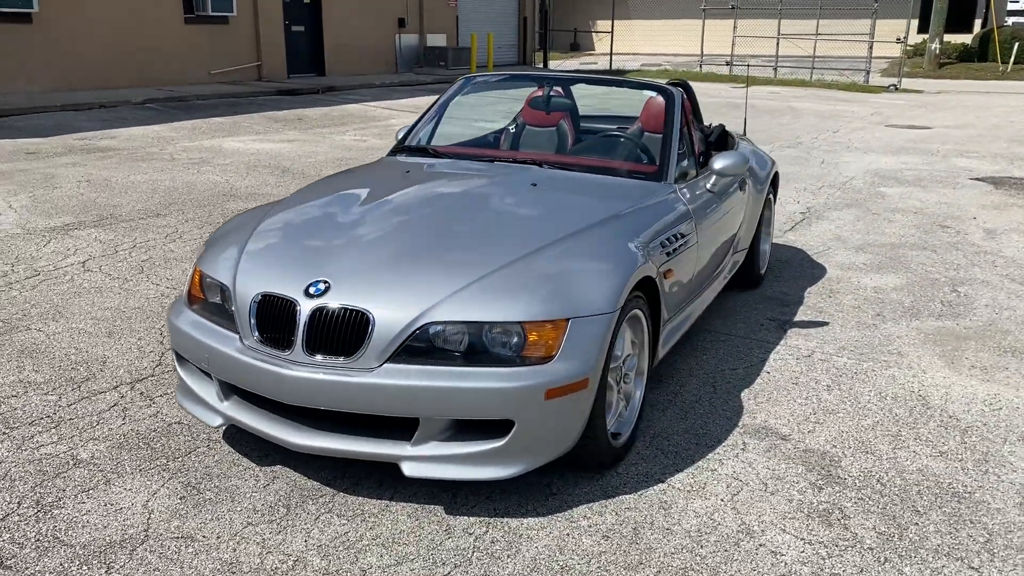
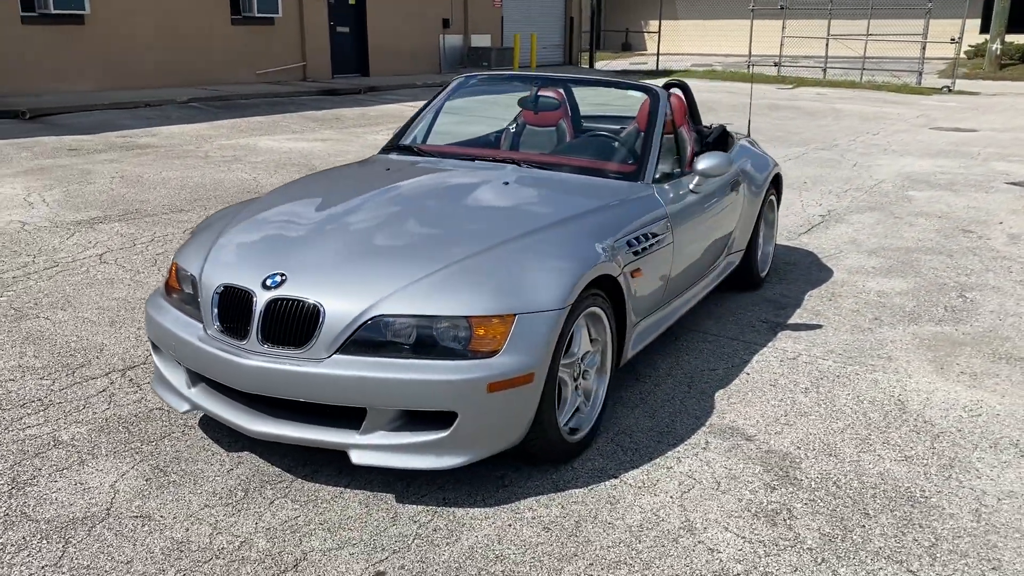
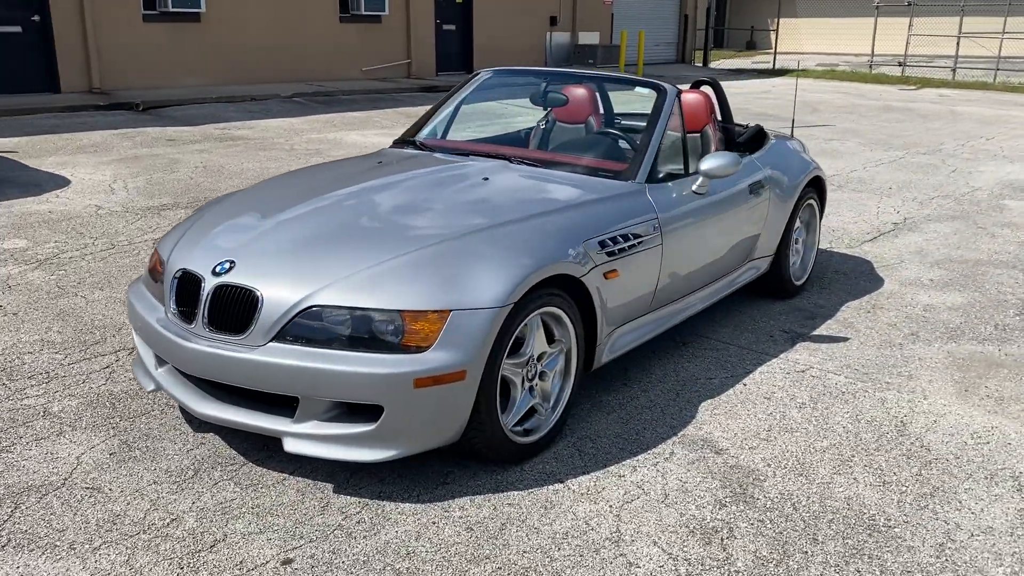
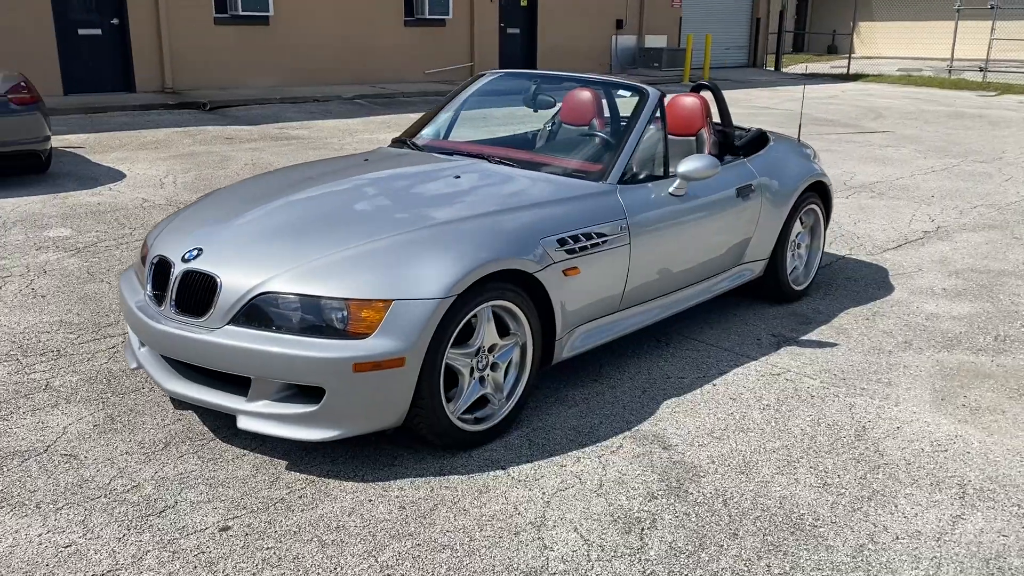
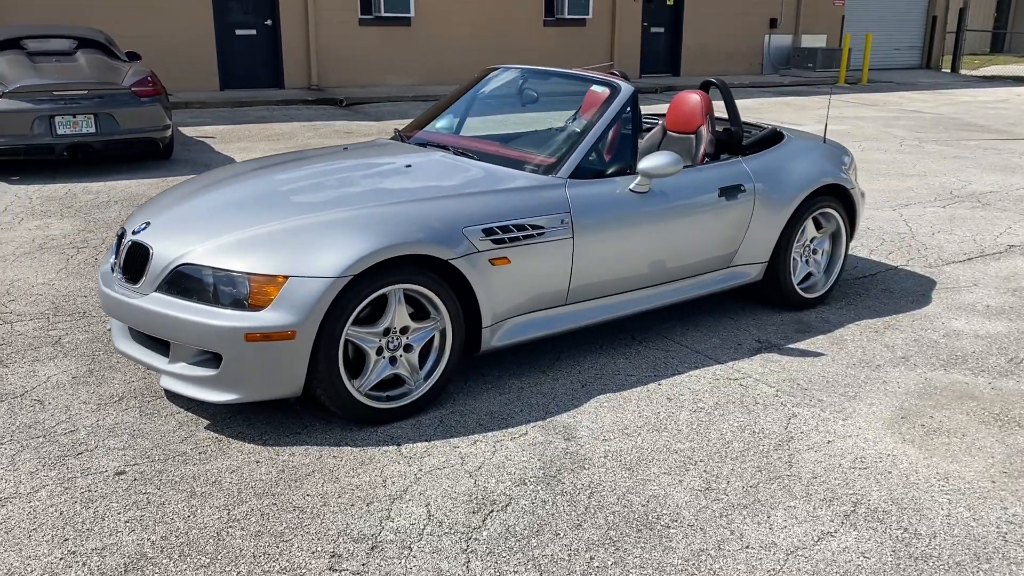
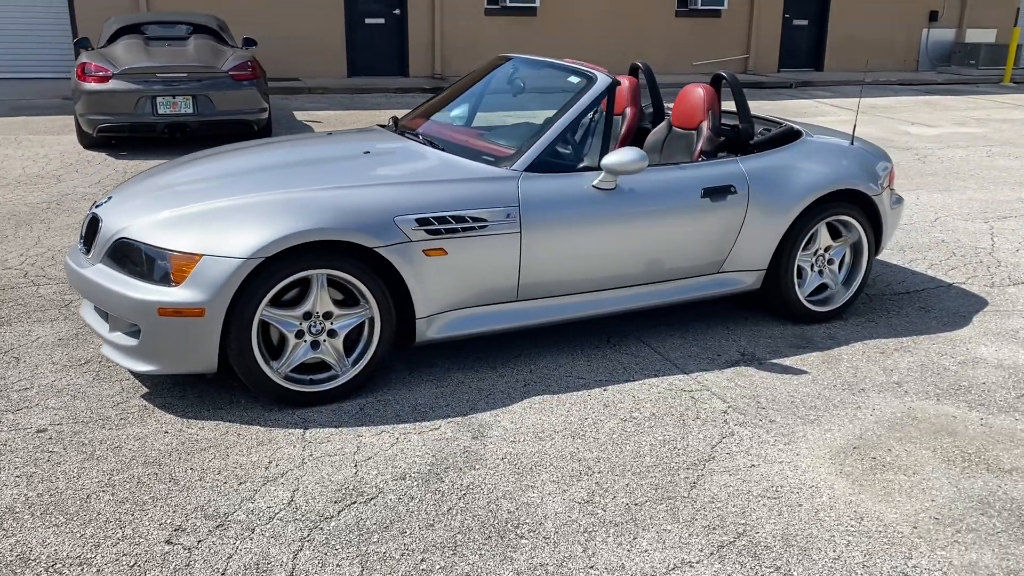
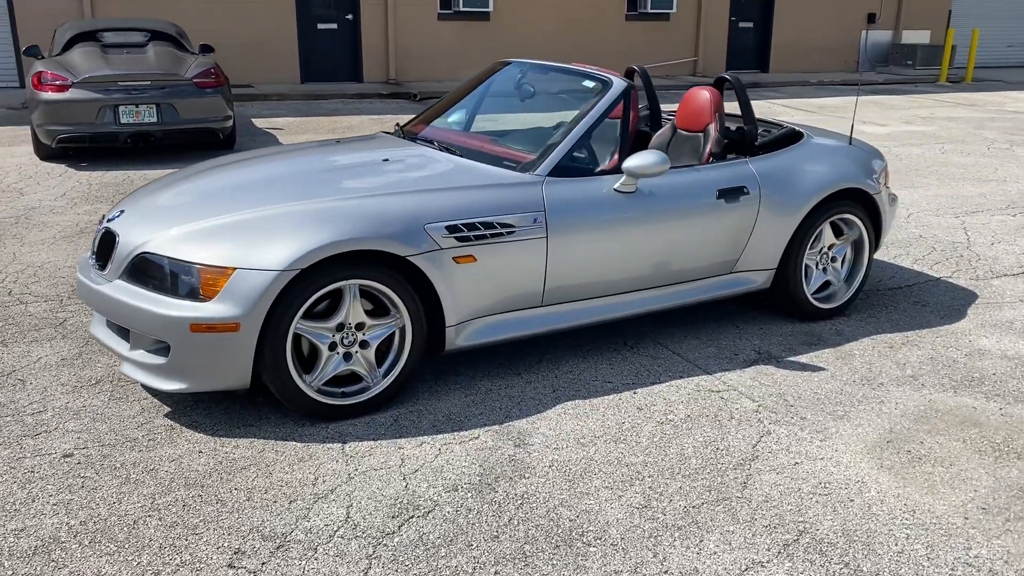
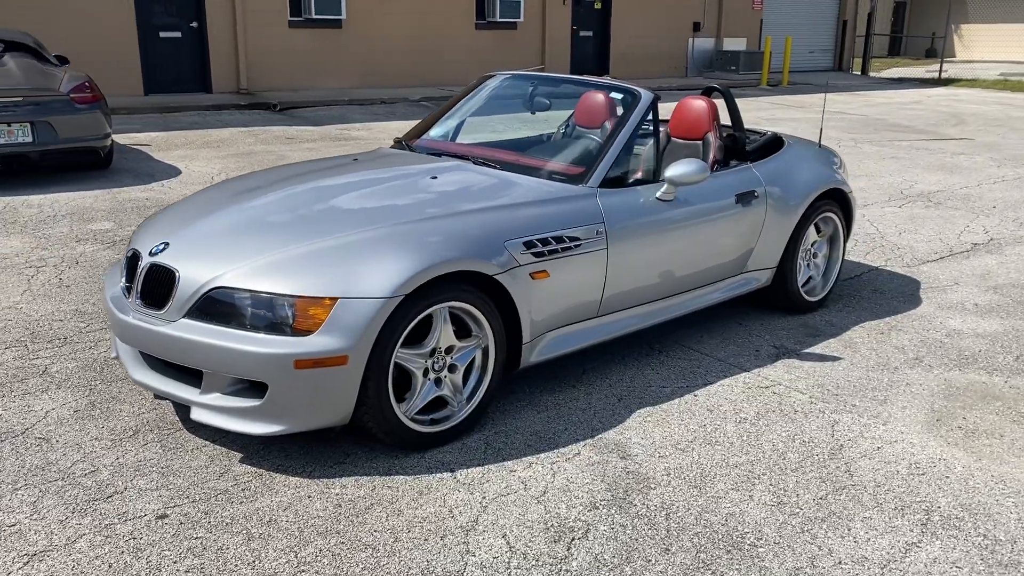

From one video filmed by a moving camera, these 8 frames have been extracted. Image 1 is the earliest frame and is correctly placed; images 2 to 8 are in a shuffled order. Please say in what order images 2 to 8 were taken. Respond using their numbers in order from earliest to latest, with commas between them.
2, 3, 4, 8, 5, 7, 6
